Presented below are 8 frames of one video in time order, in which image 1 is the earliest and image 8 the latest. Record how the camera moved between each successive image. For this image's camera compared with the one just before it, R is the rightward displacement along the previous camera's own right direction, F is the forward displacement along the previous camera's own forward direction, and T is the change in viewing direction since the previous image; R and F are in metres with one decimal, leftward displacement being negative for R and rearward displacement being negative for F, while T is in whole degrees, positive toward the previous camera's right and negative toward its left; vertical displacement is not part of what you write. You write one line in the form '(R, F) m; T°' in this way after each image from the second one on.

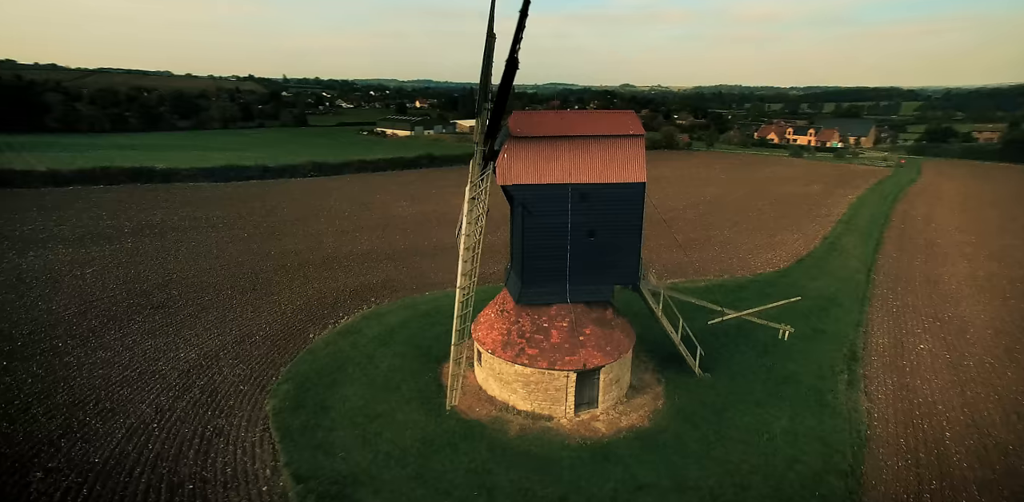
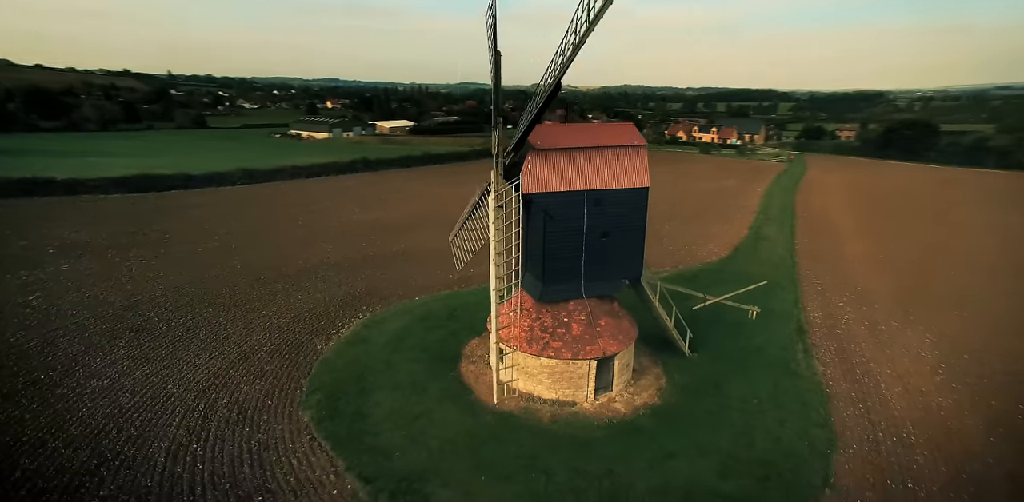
(-2.0, -0.6) m; +9°
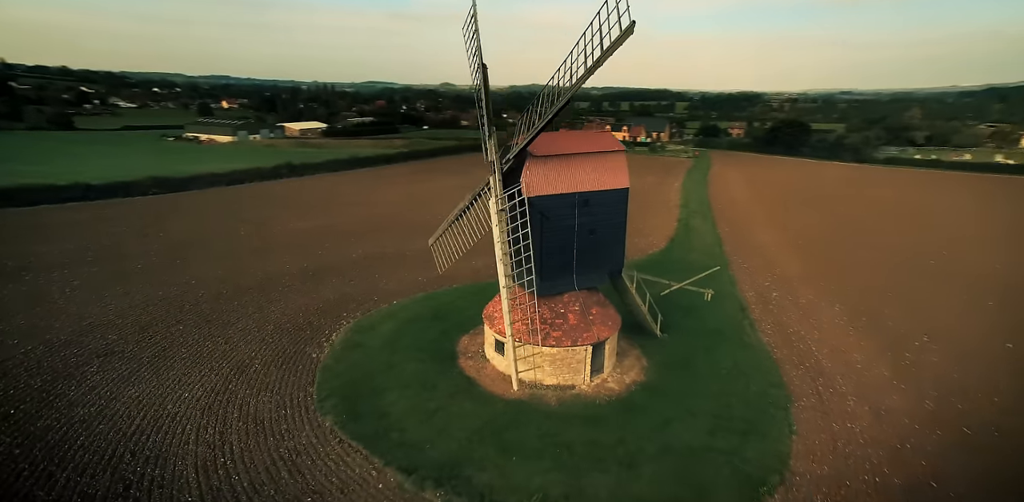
(-1.7, -0.6) m; +9°
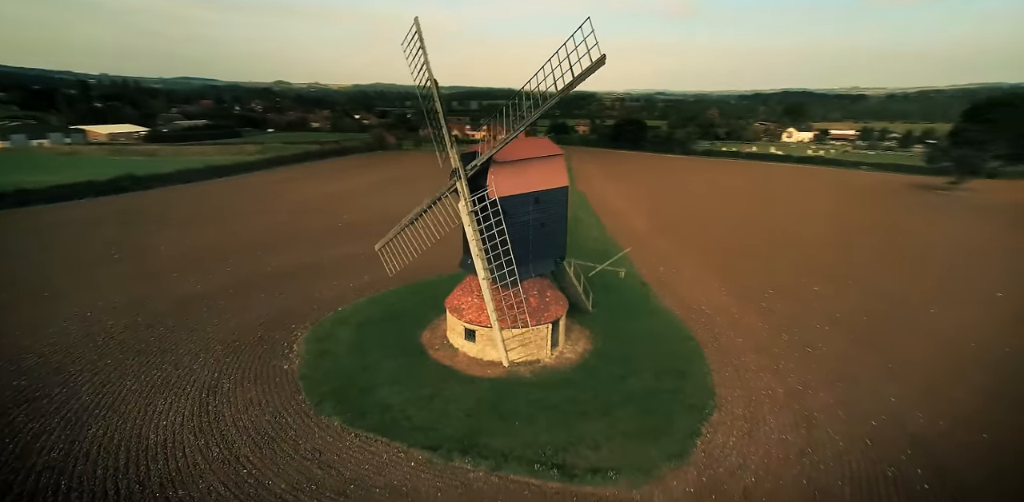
(-2.4, -1.0) m; +16°
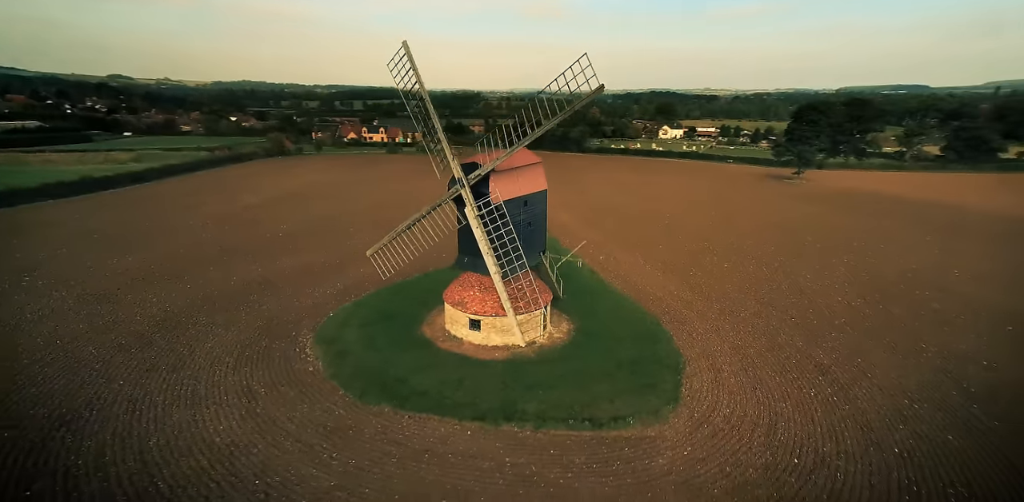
(-2.7, -1.4) m; +11°
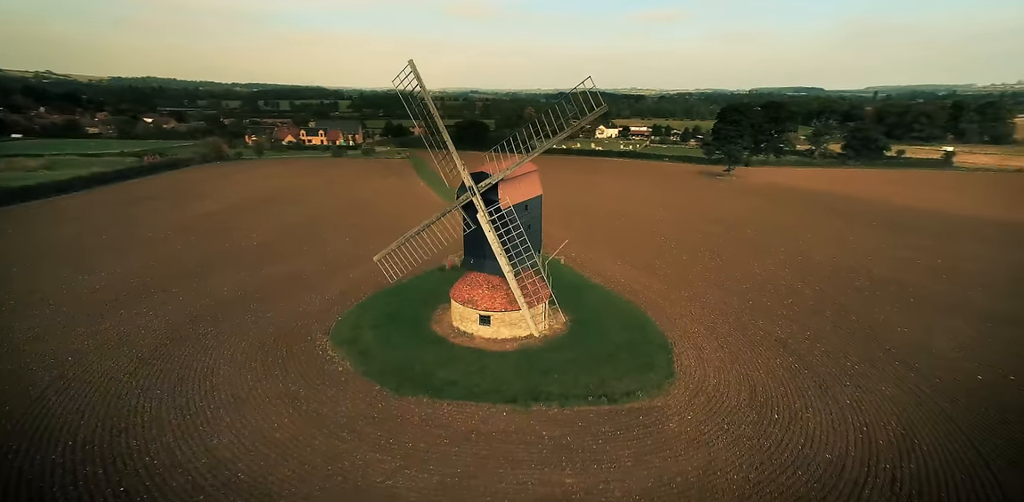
(-1.9, -1.1) m; +7°
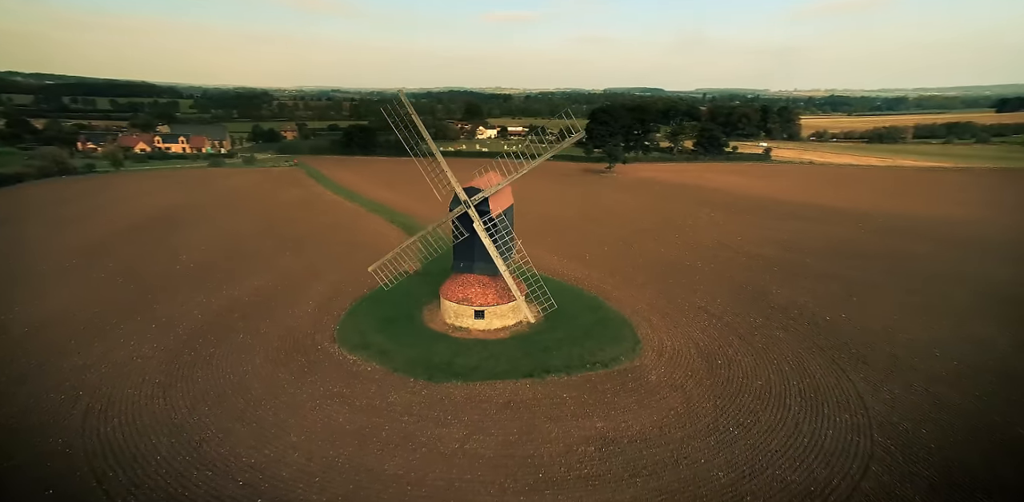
(-3.4, -1.9) m; +13°
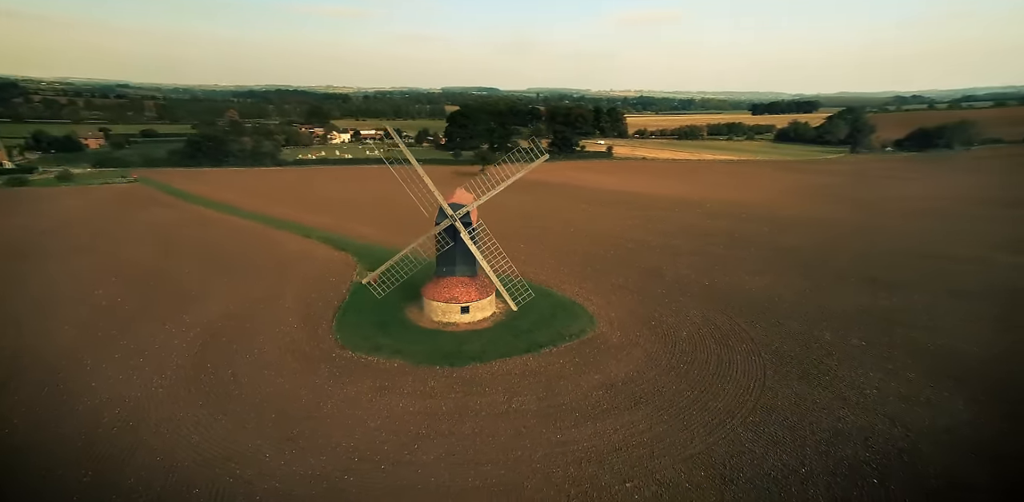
(-4.3, -2.6) m; +15°
